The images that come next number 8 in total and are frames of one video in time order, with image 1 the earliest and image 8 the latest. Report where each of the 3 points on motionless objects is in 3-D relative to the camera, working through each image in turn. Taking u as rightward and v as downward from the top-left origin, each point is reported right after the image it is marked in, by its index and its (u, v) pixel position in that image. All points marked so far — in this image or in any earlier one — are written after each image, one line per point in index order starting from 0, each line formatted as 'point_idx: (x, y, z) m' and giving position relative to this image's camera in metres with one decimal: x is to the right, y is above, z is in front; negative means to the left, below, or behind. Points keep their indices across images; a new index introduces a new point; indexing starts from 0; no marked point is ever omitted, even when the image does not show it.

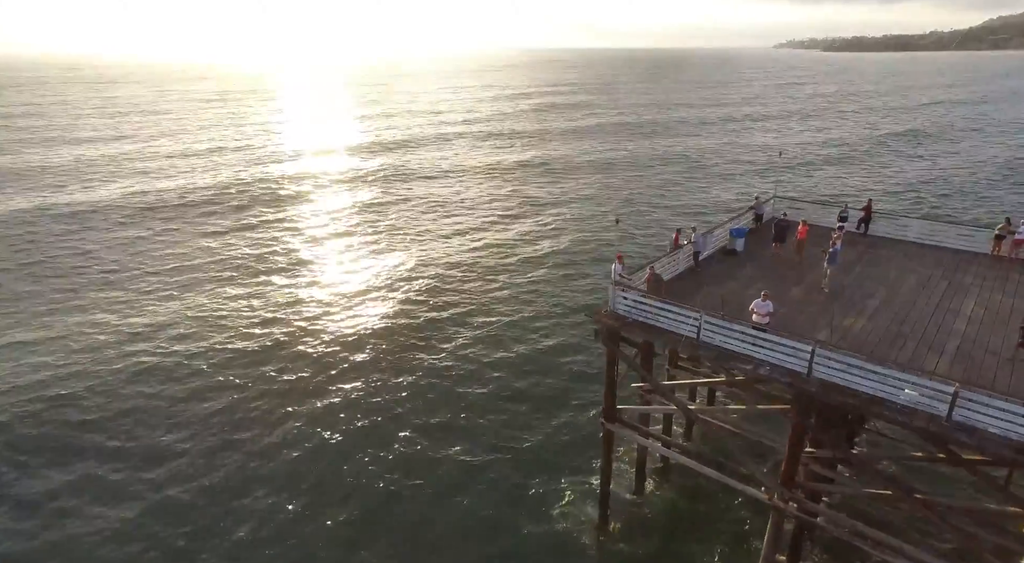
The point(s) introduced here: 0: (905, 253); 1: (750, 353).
0: (+7.4, +0.8, +10.8) m
1: (+3.1, -0.9, +7.8) m
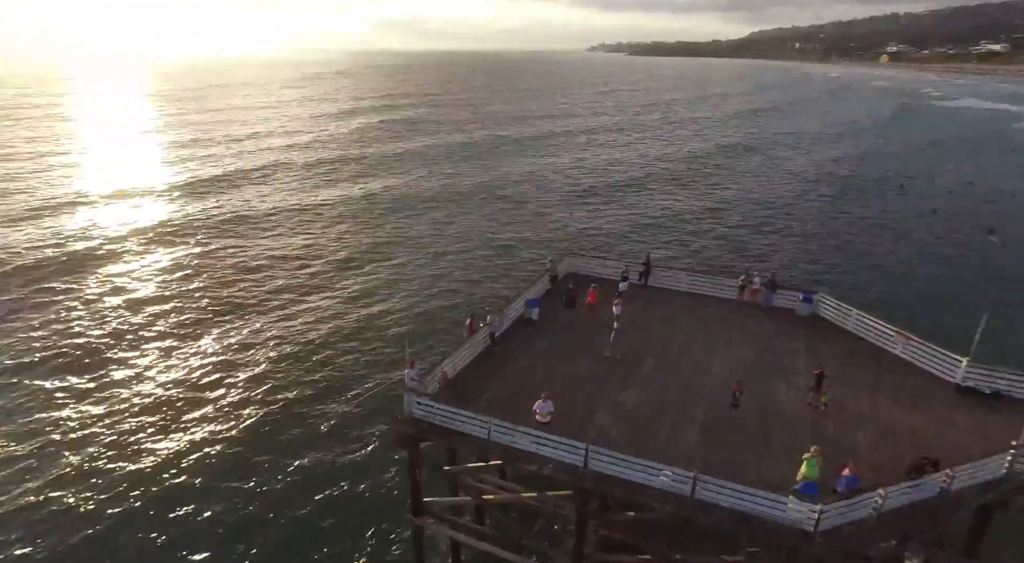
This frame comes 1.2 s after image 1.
0: (+3.5, -0.3, +12.4) m
1: (+0.3, -2.4, +8.3) m
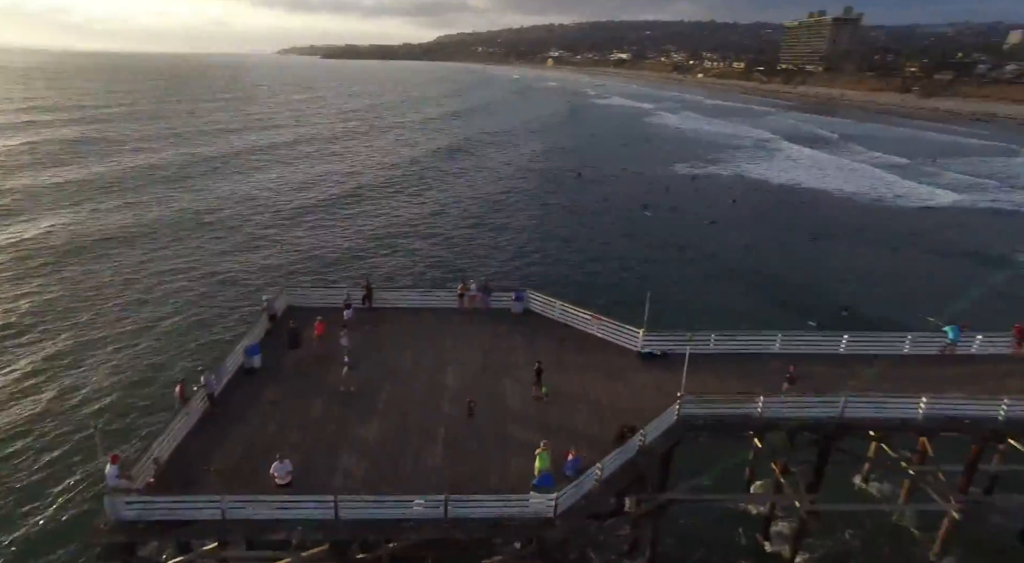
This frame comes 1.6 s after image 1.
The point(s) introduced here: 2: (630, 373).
0: (-2.2, -0.7, +12.6) m
1: (-3.0, -3.1, +7.6) m
2: (+1.9, -1.5, +9.5) m
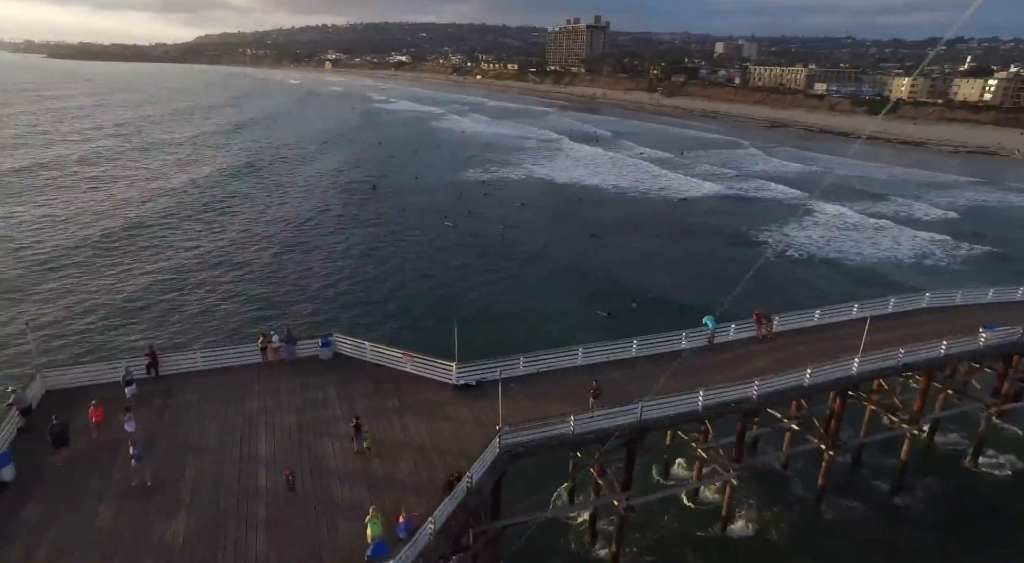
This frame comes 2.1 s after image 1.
0: (-6.0, -1.9, +11.3) m
1: (-4.9, -4.2, +6.4) m
2: (-1.0, -2.1, +9.6) m
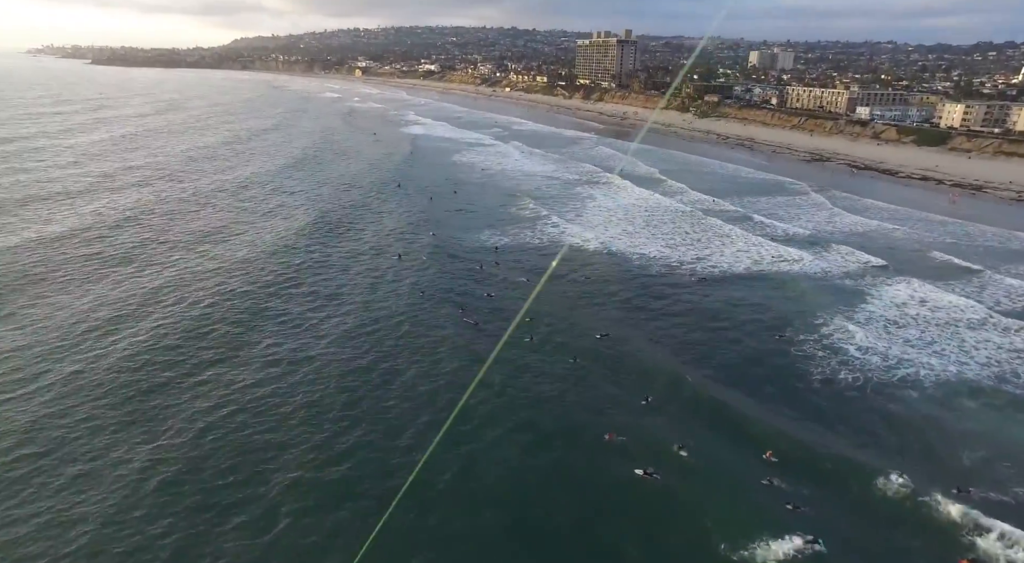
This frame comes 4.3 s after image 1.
0: (-6.0, -6.8, +8.9) m
1: (-5.1, -9.0, +4.0) m
2: (-1.1, -7.0, +7.0) m
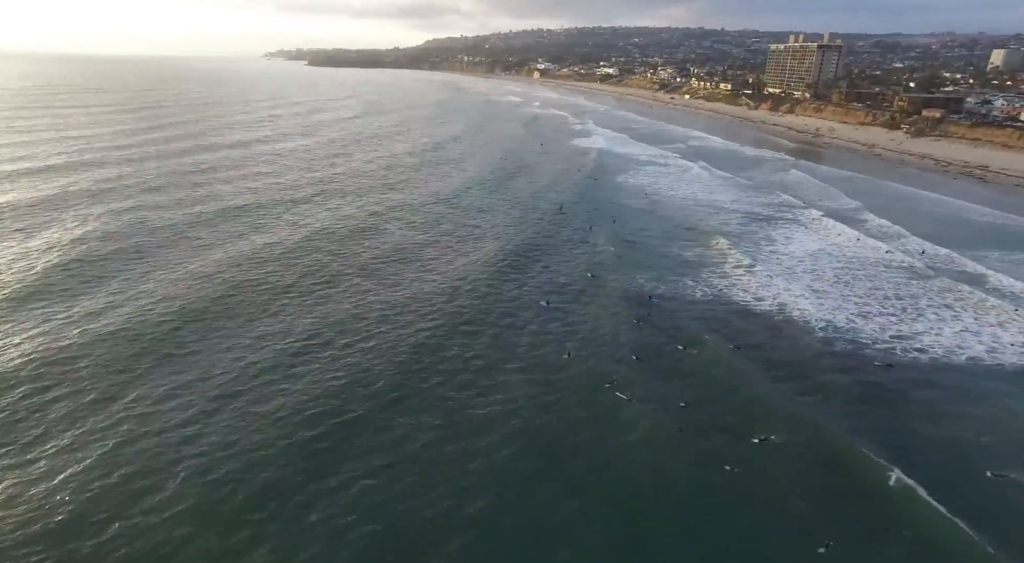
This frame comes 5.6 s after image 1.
0: (-5.0, -9.4, +7.8) m
1: (-5.7, -11.7, +2.8) m
2: (-0.8, -10.0, +4.7) m
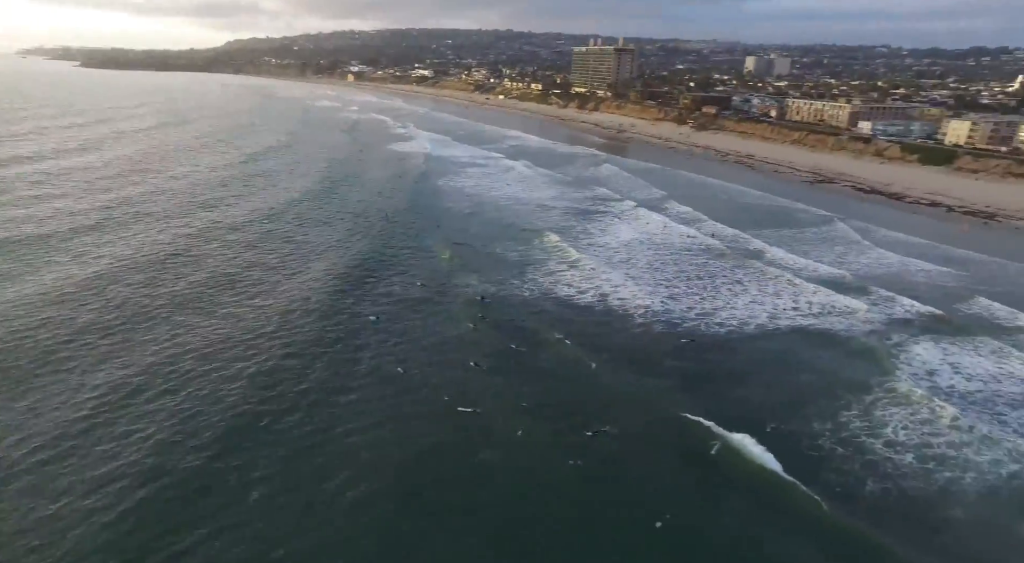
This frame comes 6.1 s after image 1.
0: (-6.1, -10.7, +6.2) m
1: (-5.2, -12.9, +1.2) m
2: (-1.2, -10.8, +4.3) m
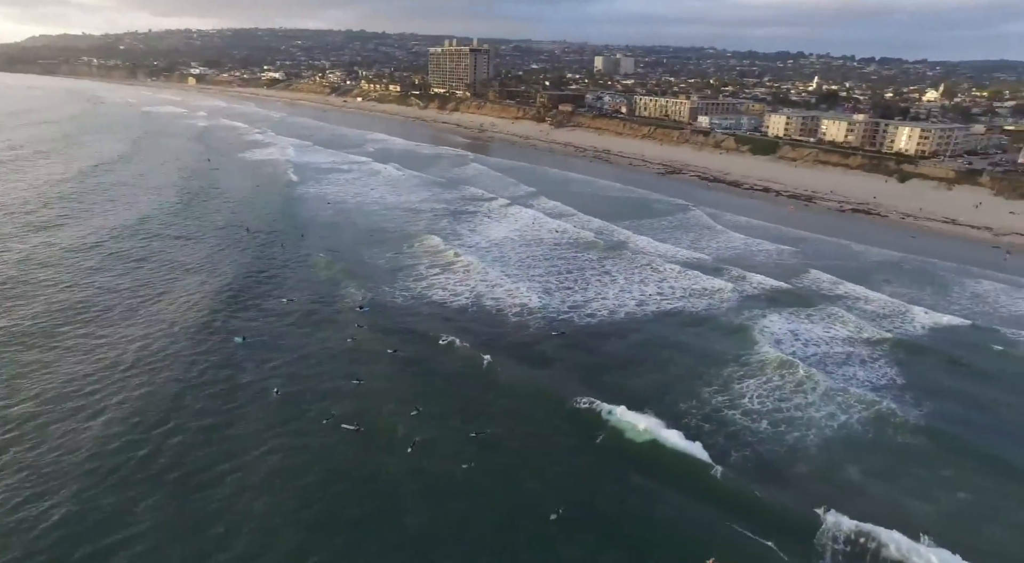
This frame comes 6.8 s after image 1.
0: (-6.0, -11.3, +4.1) m
1: (-3.9, -13.4, -0.6) m
2: (-0.9, -11.1, +3.3) m
